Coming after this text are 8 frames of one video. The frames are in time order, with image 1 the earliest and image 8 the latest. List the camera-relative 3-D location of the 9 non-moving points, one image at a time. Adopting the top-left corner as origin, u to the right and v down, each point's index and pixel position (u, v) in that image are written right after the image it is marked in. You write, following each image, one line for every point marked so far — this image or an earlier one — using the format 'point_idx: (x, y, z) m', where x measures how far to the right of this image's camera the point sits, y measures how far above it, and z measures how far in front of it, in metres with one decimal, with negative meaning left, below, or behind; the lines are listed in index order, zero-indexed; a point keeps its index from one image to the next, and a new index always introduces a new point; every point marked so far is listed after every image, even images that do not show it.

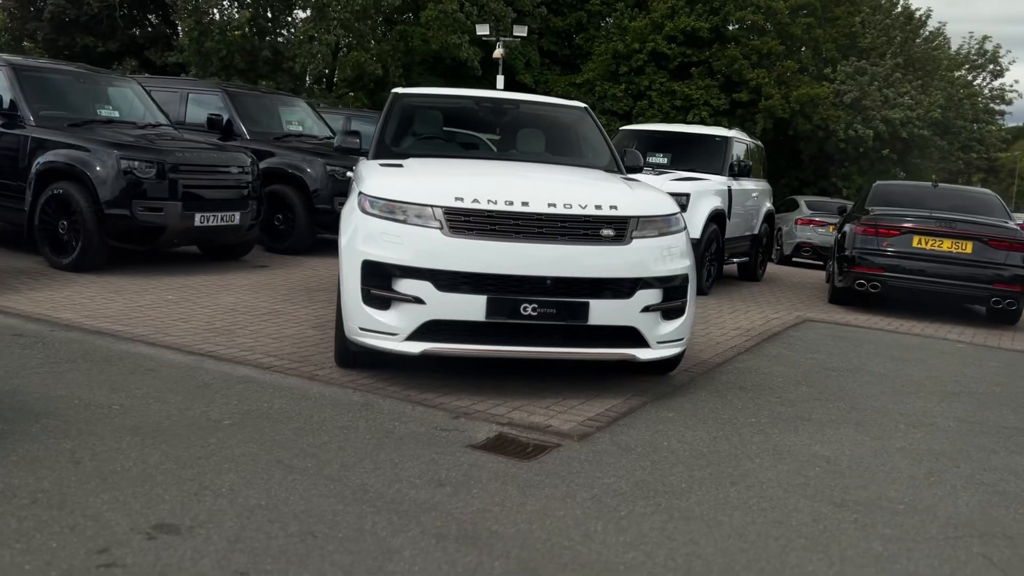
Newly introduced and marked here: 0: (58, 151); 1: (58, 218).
0: (-5.4, +1.6, +10.4) m
1: (-5.4, +0.8, +10.3) m
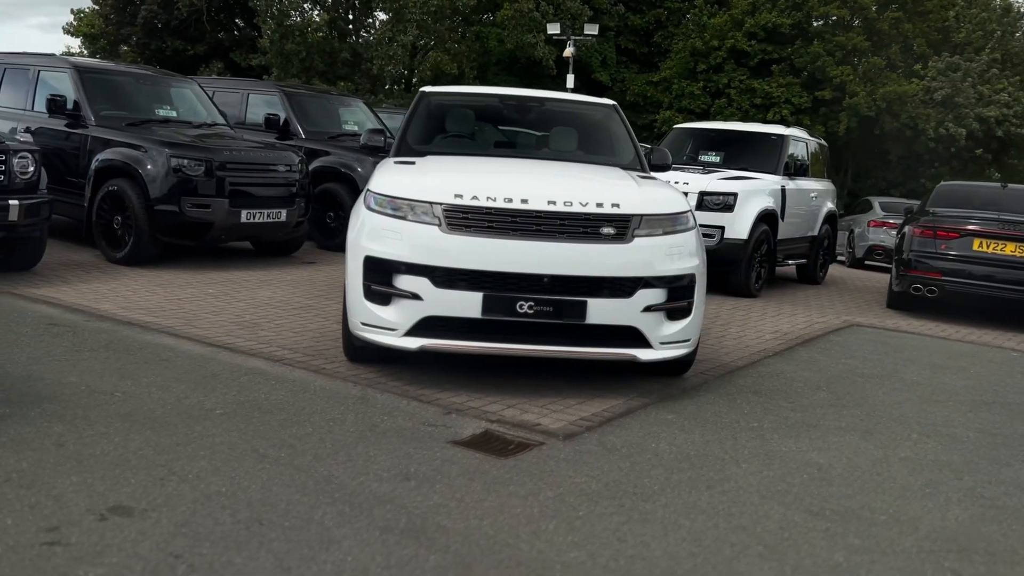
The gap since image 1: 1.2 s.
0: (-4.9, +1.7, +10.8) m
1: (-4.9, +0.9, +10.8) m
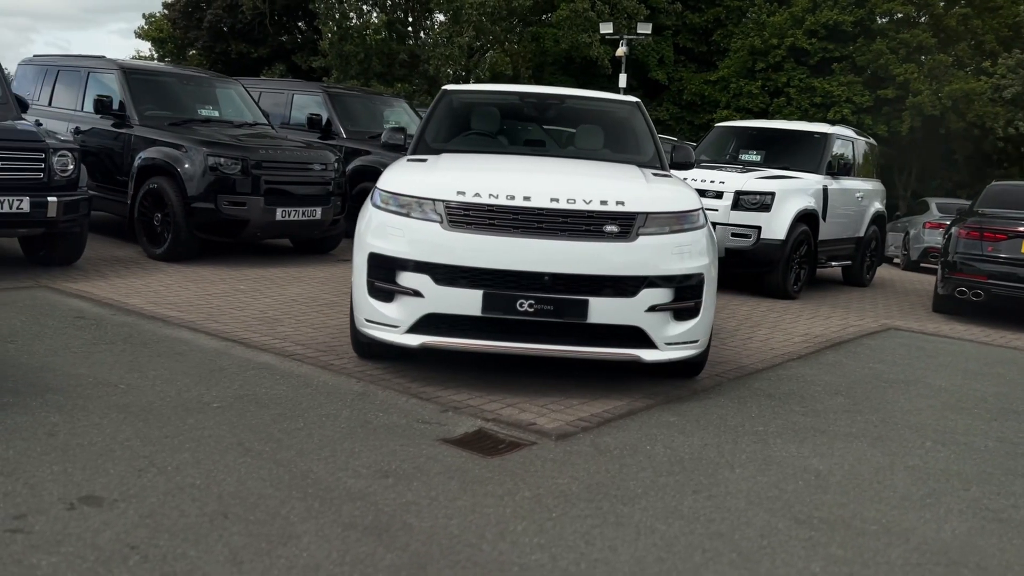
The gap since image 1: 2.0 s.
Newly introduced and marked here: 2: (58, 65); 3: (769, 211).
0: (-4.5, +1.8, +11.1) m
1: (-4.5, +1.0, +11.0) m
2: (-7.1, +3.5, +13.6) m
3: (+3.3, +1.0, +11.1) m
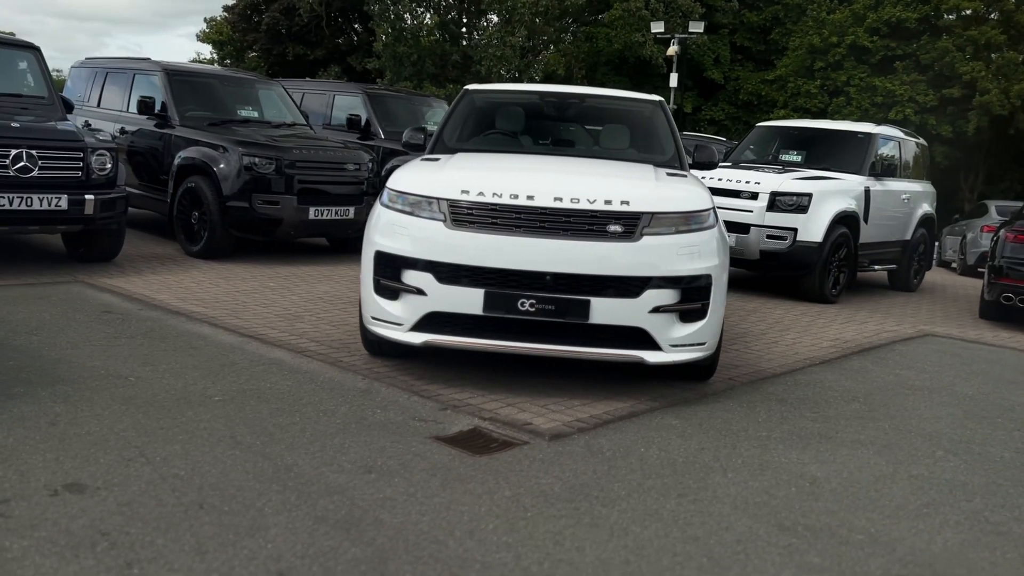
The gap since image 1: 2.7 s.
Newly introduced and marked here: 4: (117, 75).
0: (-4.1, +1.8, +11.3) m
1: (-4.2, +1.0, +11.3) m
2: (-6.5, +3.6, +14.1) m
3: (+3.7, +1.0, +10.9) m
4: (-6.2, +3.4, +13.7) m
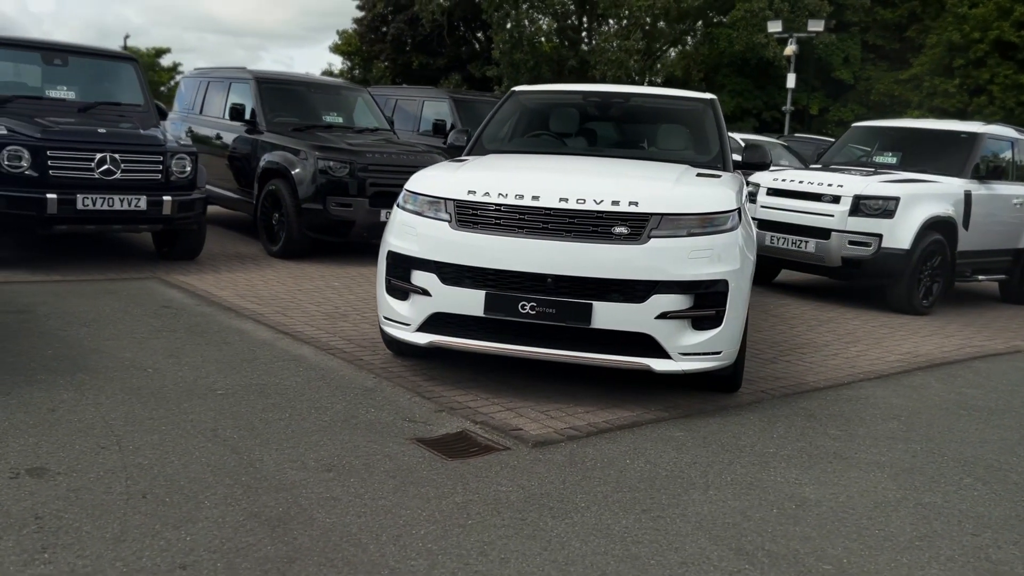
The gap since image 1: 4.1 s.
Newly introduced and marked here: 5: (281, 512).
0: (-3.2, +1.8, +11.8) m
1: (-3.2, +1.0, +11.7) m
2: (-5.1, +3.6, +14.8) m
3: (+4.5, +0.8, +10.2) m
4: (-4.9, +3.4, +14.4) m
5: (-0.9, -0.9, +3.5) m
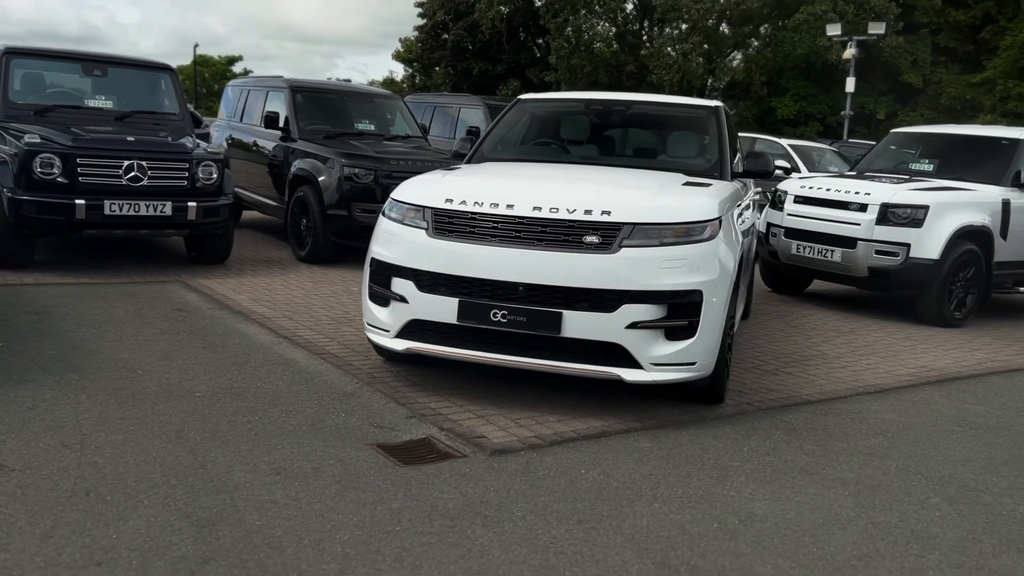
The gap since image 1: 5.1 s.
0: (-2.8, +1.8, +12.0) m
1: (-2.9, +1.0, +12.0) m
2: (-4.5, +3.6, +15.2) m
3: (+4.7, +0.7, +9.9) m
4: (-4.3, +3.3, +14.8) m
5: (-1.2, -0.9, +3.6) m
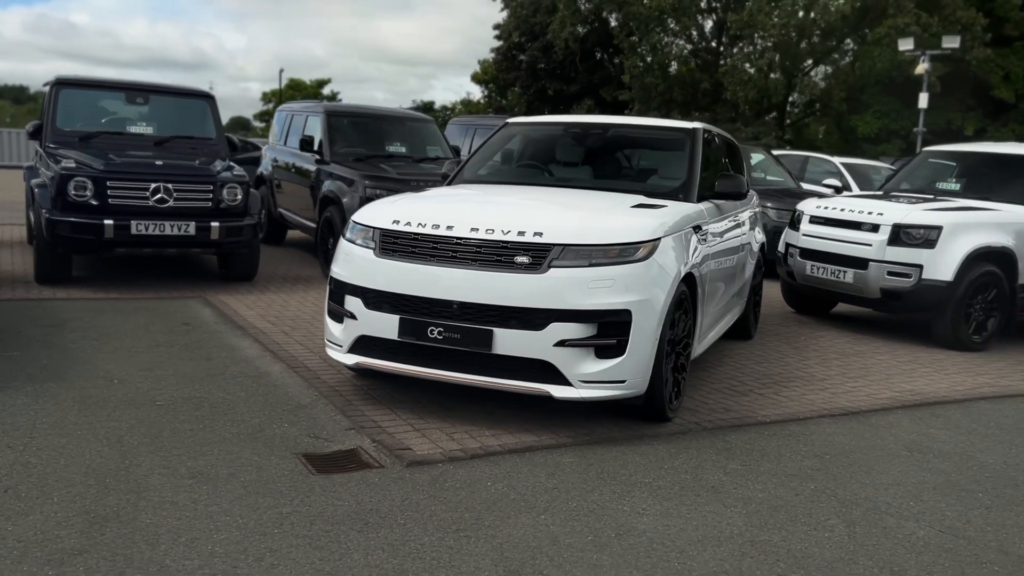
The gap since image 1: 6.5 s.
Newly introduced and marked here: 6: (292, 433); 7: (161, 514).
0: (-2.6, +1.5, +12.5) m
1: (-2.6, +0.7, +12.5) m
2: (-3.9, +3.3, +15.9) m
3: (+4.7, +0.5, +9.7) m
4: (-3.8, +3.0, +15.5) m
5: (-1.8, -1.0, +3.9) m
6: (-1.3, -0.9, +5.3) m
7: (-1.6, -1.0, +3.9) m
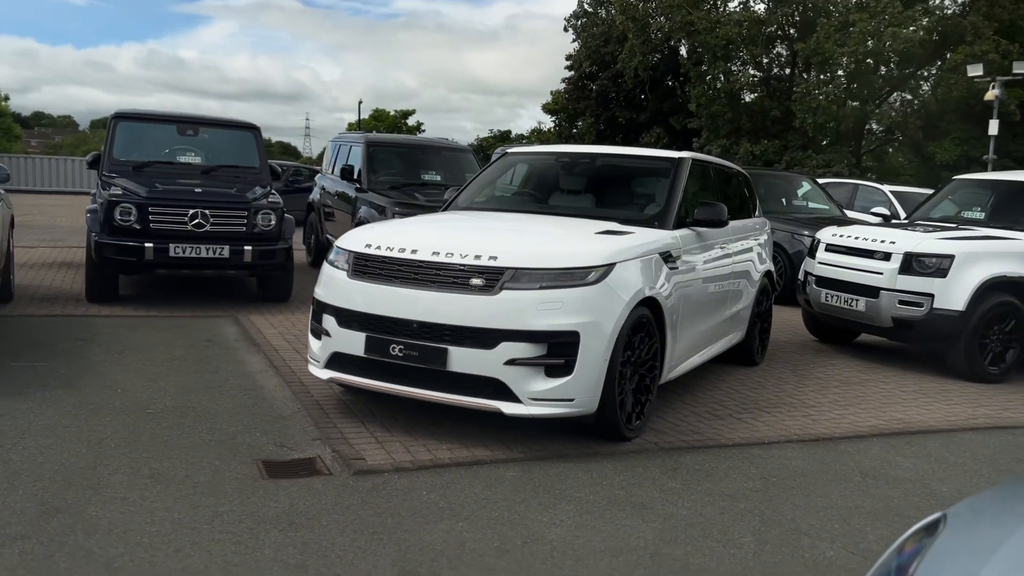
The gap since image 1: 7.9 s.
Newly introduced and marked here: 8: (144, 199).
0: (-2.2, +1.2, +13.1) m
1: (-2.3, +0.4, +13.0) m
2: (-3.2, +2.8, +16.6) m
3: (+4.8, +0.1, +9.6) m
4: (-3.1, +2.6, +16.2) m
5: (-2.2, -1.1, +4.3) m
6: (-1.6, -1.0, +5.7) m
7: (-2.0, -1.1, +4.3) m
8: (-4.6, +1.1, +10.8) m
